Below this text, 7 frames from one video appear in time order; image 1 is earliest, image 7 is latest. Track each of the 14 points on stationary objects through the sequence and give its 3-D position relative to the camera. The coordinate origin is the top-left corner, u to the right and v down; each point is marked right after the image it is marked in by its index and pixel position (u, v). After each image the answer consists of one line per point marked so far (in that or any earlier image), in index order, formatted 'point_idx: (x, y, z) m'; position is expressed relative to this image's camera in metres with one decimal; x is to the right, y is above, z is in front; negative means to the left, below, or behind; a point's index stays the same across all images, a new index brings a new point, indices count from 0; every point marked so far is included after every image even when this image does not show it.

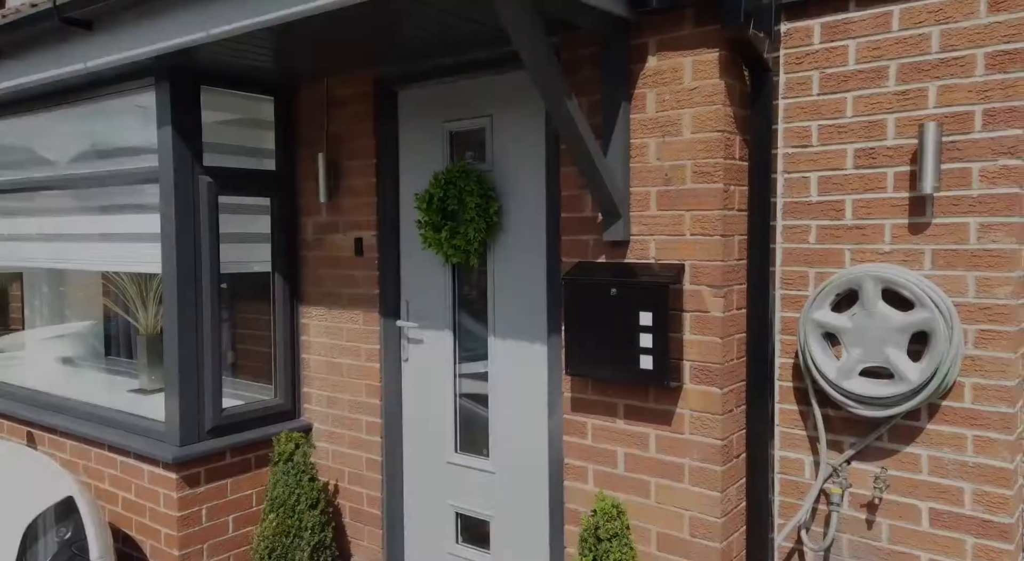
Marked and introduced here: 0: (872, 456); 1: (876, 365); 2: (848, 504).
0: (+1.2, -0.6, +2.7) m
1: (+1.1, -0.3, +2.6) m
2: (+1.1, -0.7, +2.7) m
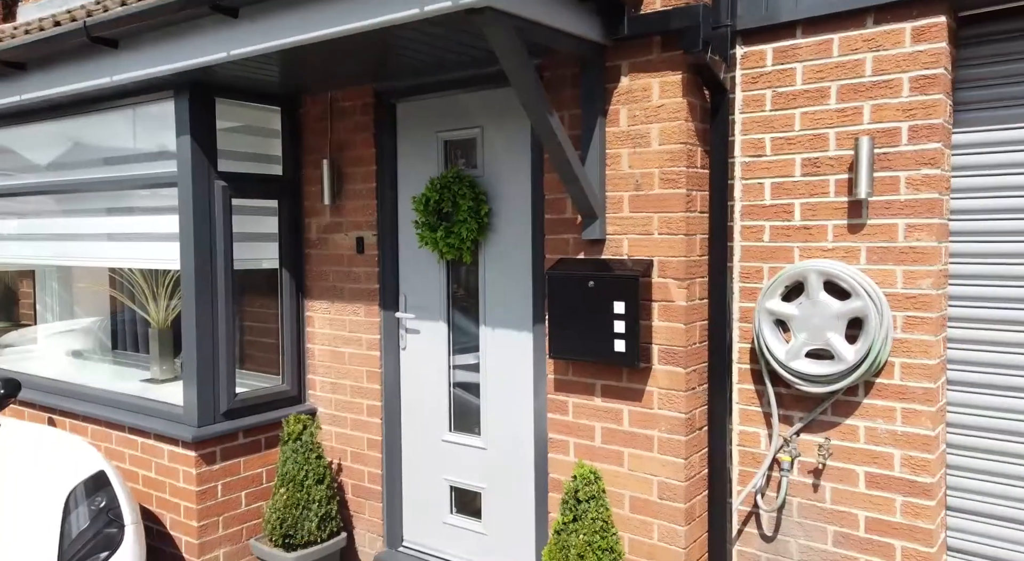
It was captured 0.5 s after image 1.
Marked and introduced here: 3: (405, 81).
0: (+1.1, -0.5, +3.1) m
1: (+1.1, -0.2, +3.0) m
2: (+1.1, -0.7, +3.1) m
3: (-0.5, +0.9, +3.9) m
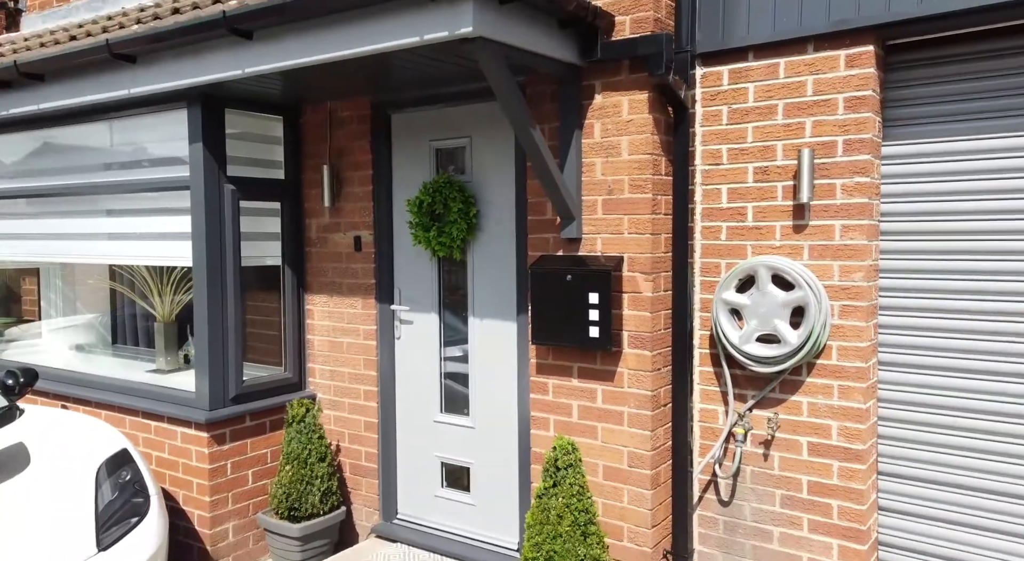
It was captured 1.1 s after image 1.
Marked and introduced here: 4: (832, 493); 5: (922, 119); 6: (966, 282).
0: (+1.1, -0.5, +3.5) m
1: (+1.0, -0.2, +3.4) m
2: (+1.0, -0.7, +3.5) m
3: (-0.6, +0.9, +4.3) m
4: (+1.3, -0.9, +3.4) m
5: (+1.7, +0.7, +3.4) m
6: (+1.8, 0.0, +3.3) m
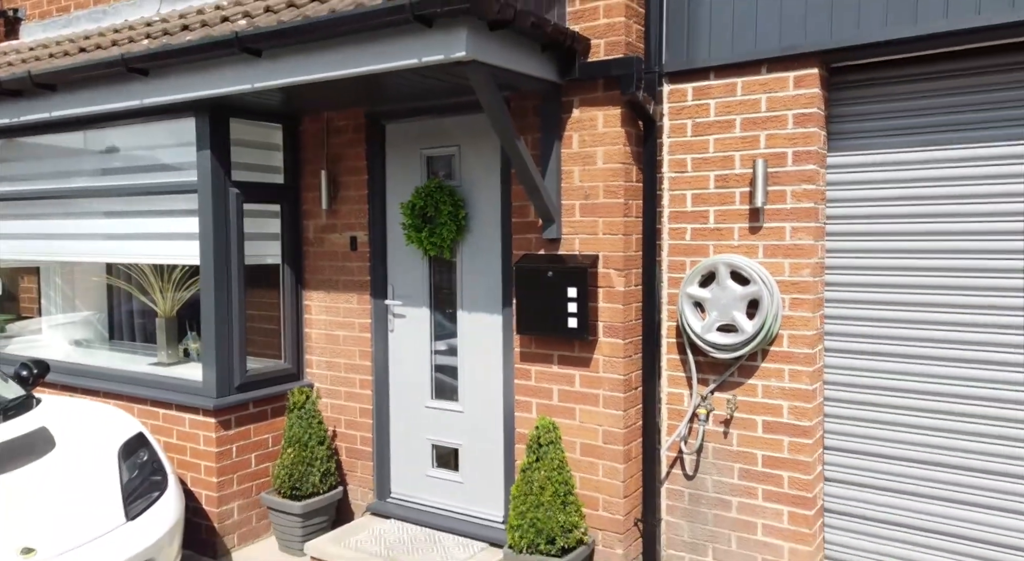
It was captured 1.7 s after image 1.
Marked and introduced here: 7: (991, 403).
0: (+1.0, -0.5, +3.9) m
1: (+1.0, -0.2, +3.8) m
2: (+0.9, -0.7, +4.0) m
3: (-0.7, +1.0, +4.6) m
4: (+1.2, -0.8, +3.8) m
5: (+1.6, +0.7, +3.8) m
6: (+1.7, 0.0, +3.8) m
7: (+2.1, -0.5, +3.6) m
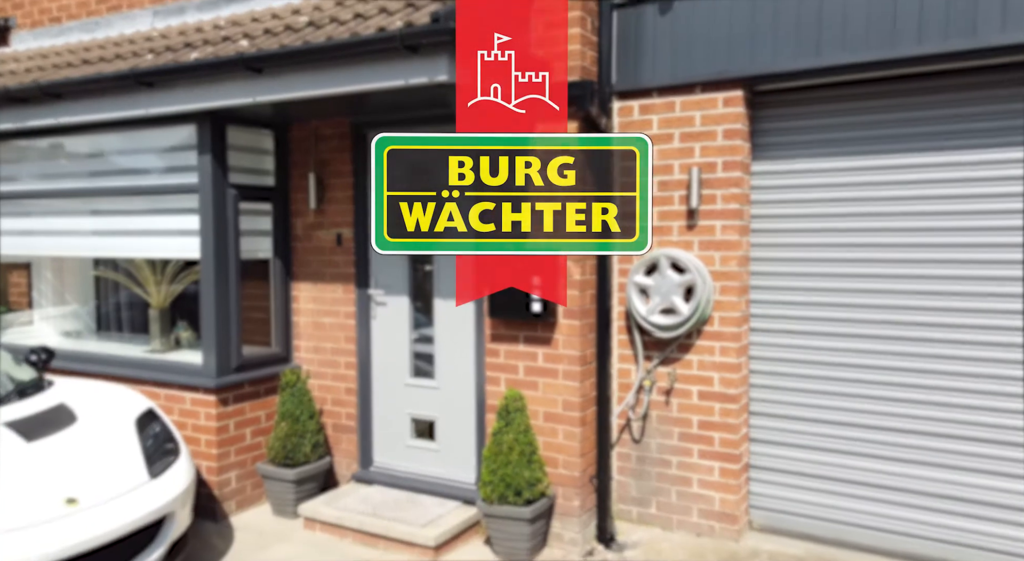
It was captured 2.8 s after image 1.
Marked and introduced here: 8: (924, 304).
0: (+0.8, -0.4, +4.6) m
1: (+0.8, -0.1, +4.5) m
2: (+0.8, -0.6, +4.6) m
3: (-0.8, +1.0, +5.2) m
4: (+1.1, -0.8, +4.5) m
5: (+1.4, +0.7, +4.5) m
6: (+1.6, +0.1, +4.5) m
7: (+1.9, -0.5, +4.3) m
8: (+2.1, -0.1, +4.2) m
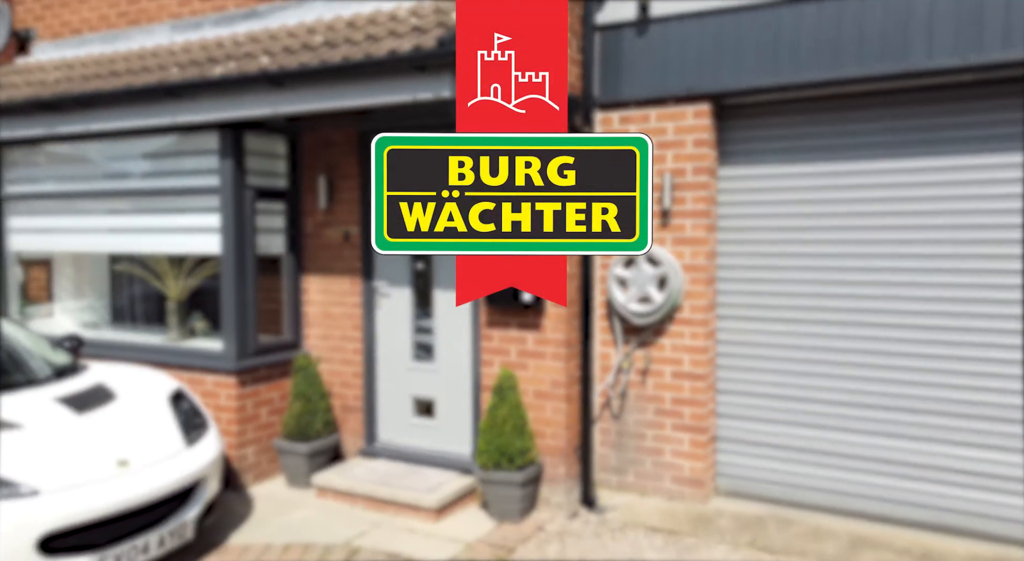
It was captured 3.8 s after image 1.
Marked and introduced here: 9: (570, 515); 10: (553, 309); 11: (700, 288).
0: (+0.8, -0.4, +5.1) m
1: (+0.8, -0.1, +5.0) m
2: (+0.7, -0.6, +5.2) m
3: (-0.9, +1.1, +5.7) m
4: (+1.0, -0.7, +5.0) m
5: (+1.4, +0.8, +5.1) m
6: (+1.6, +0.1, +5.1) m
7: (+1.9, -0.4, +4.9) m
8: (+2.0, -0.1, +4.8) m
9: (+0.4, -1.4, +5.1) m
10: (+0.2, -0.2, +5.1) m
11: (+1.1, 0.0, +4.9) m
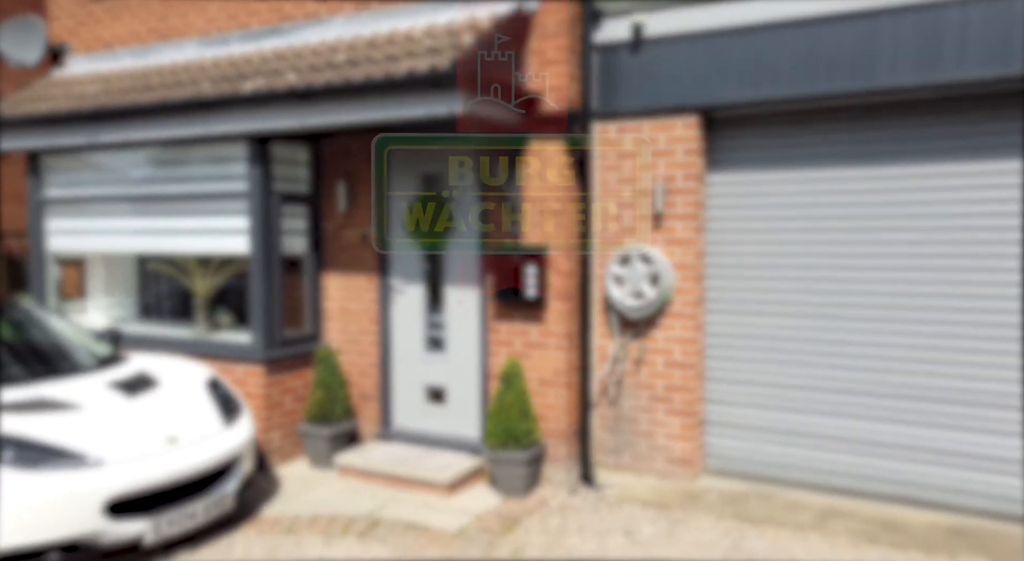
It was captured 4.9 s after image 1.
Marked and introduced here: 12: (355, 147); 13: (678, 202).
0: (+0.8, -0.4, +5.6) m
1: (+0.8, -0.1, +5.5) m
2: (+0.8, -0.5, +5.7) m
3: (-0.9, +1.1, +6.2) m
4: (+1.1, -0.7, +5.5) m
5: (+1.4, +0.8, +5.6) m
6: (+1.6, +0.1, +5.5) m
7: (+1.9, -0.4, +5.4) m
8: (+2.1, -0.1, +5.3) m
9: (+0.4, -1.4, +5.5) m
10: (+0.3, -0.2, +5.5) m
11: (+1.1, 0.0, +5.4) m
12: (-1.2, +1.0, +6.5) m
13: (+1.1, +0.5, +5.4) m
